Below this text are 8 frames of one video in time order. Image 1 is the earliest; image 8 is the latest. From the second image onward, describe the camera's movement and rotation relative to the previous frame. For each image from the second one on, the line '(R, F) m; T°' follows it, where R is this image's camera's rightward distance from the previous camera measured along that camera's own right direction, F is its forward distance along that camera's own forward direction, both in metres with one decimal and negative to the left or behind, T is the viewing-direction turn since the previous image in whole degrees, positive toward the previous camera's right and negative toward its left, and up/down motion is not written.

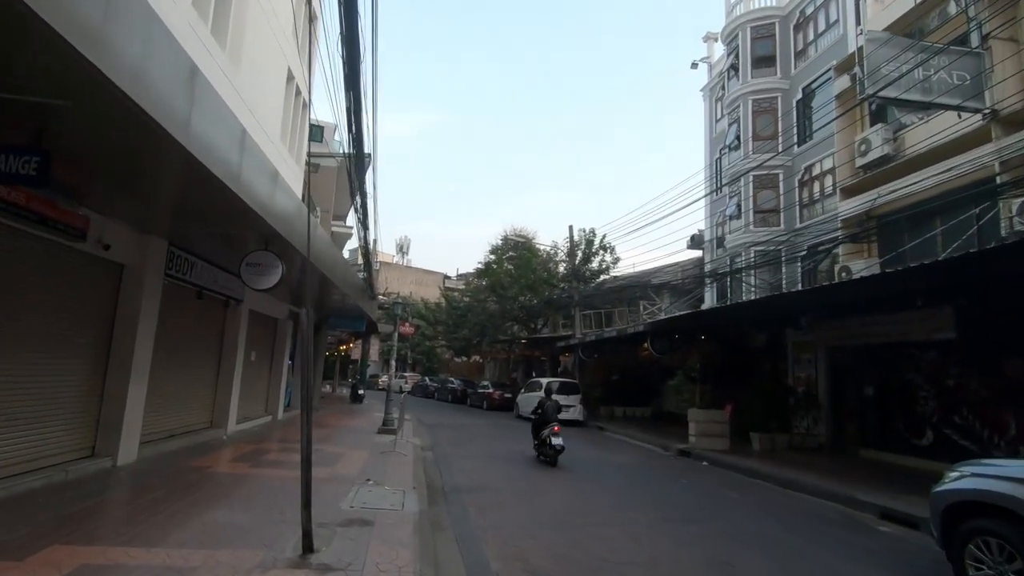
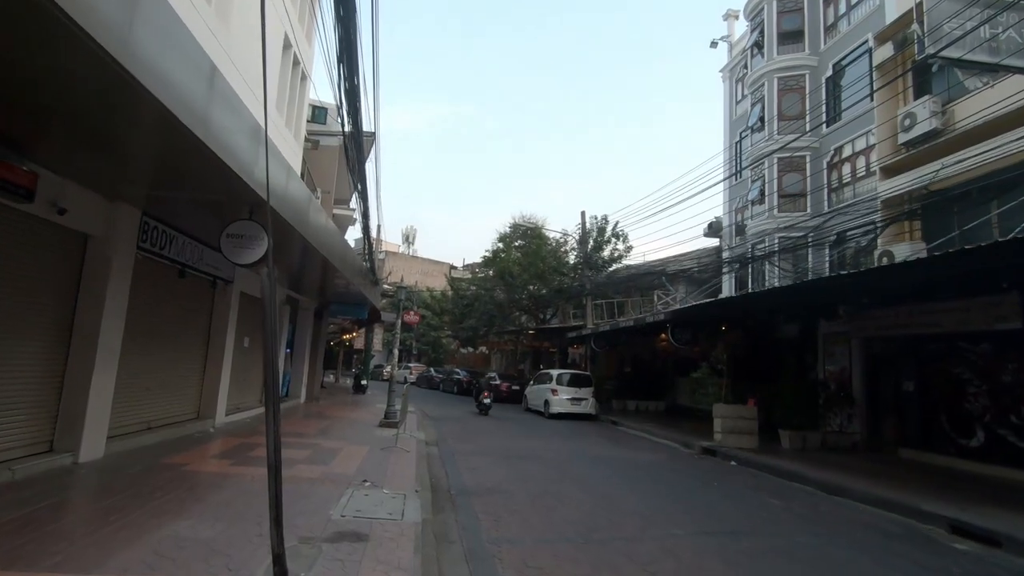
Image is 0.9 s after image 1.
(-0.2, +1.1) m; -1°
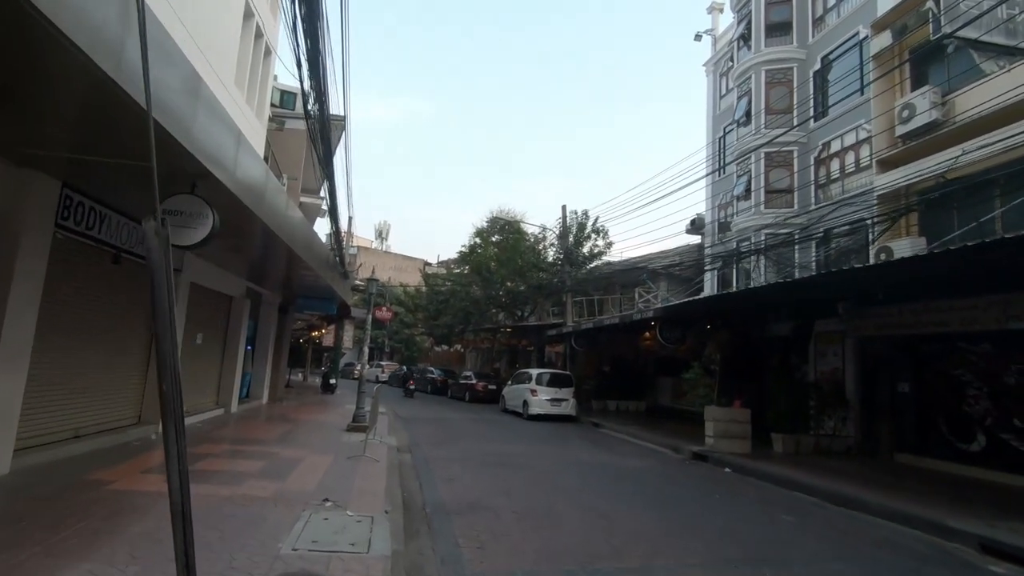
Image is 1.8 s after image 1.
(-0.2, +1.0) m; +3°
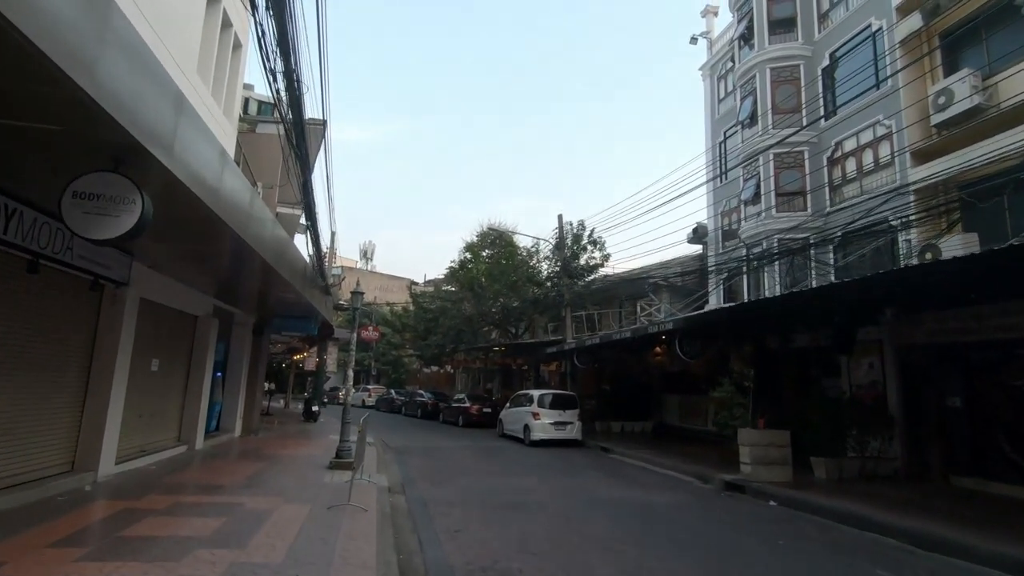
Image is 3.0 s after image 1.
(-0.4, +1.5) m; +1°
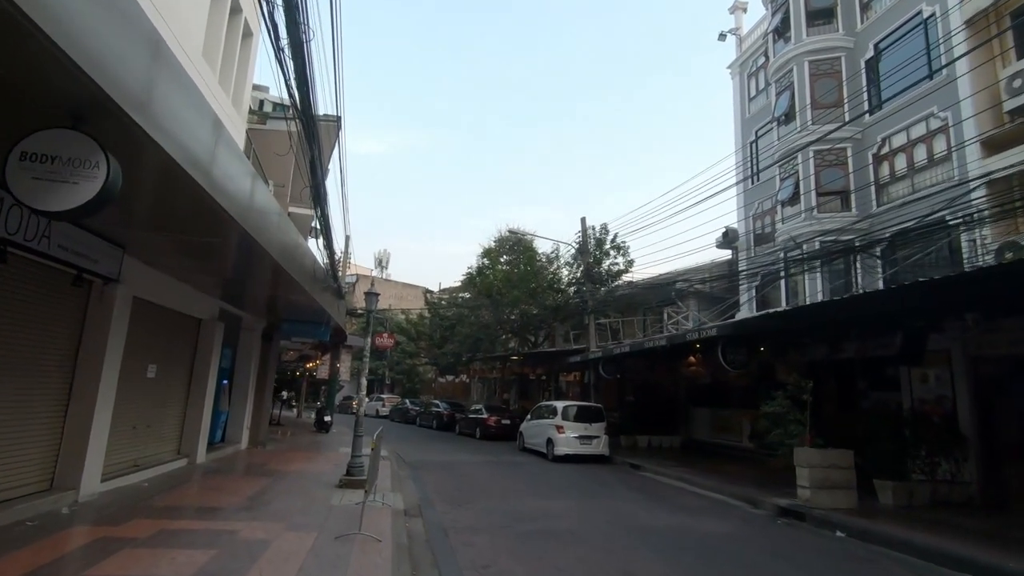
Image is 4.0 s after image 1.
(-0.3, +1.0) m; -1°
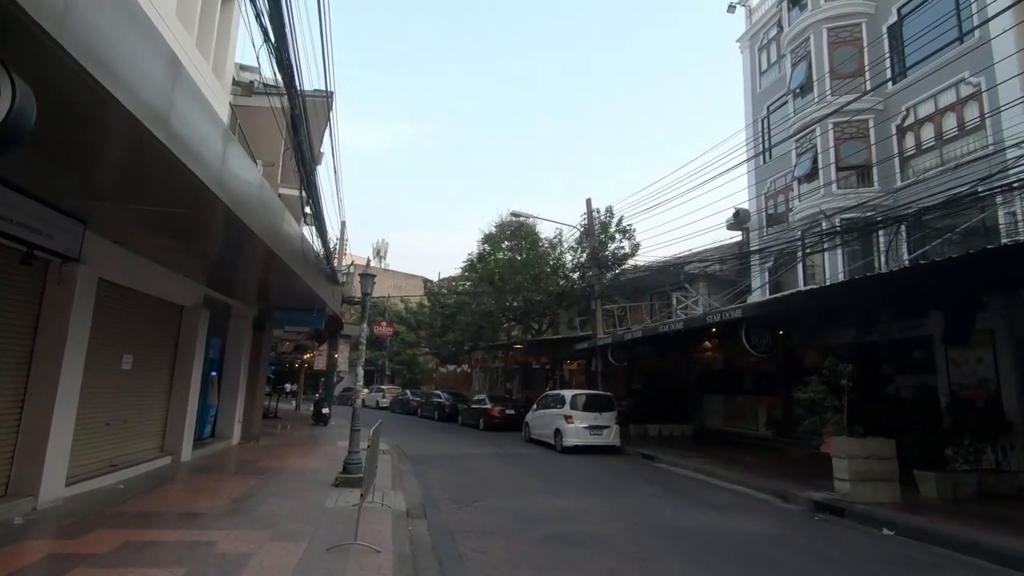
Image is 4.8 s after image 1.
(-0.2, +0.9) m; 0°
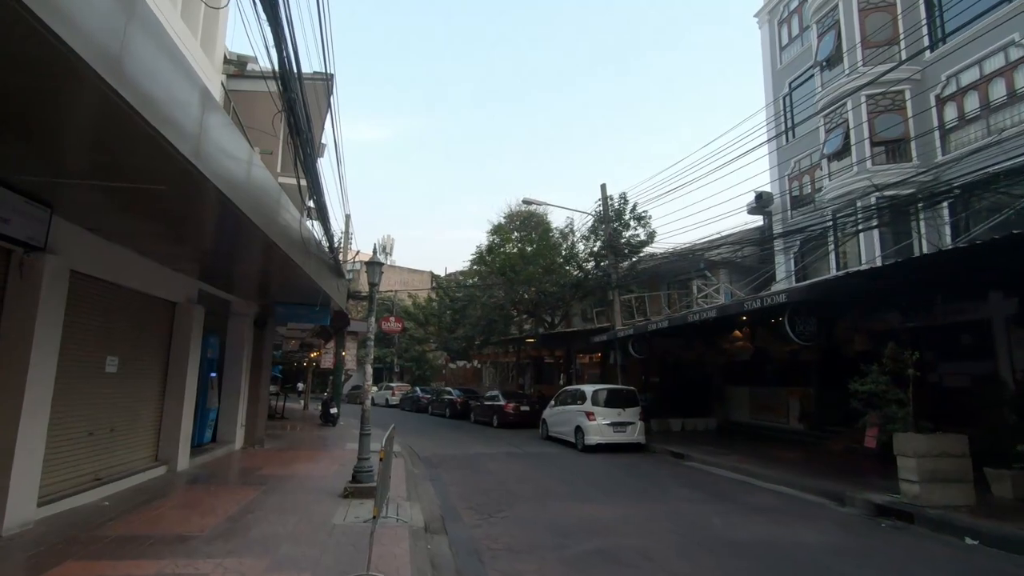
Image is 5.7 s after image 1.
(-0.3, +0.9) m; -1°
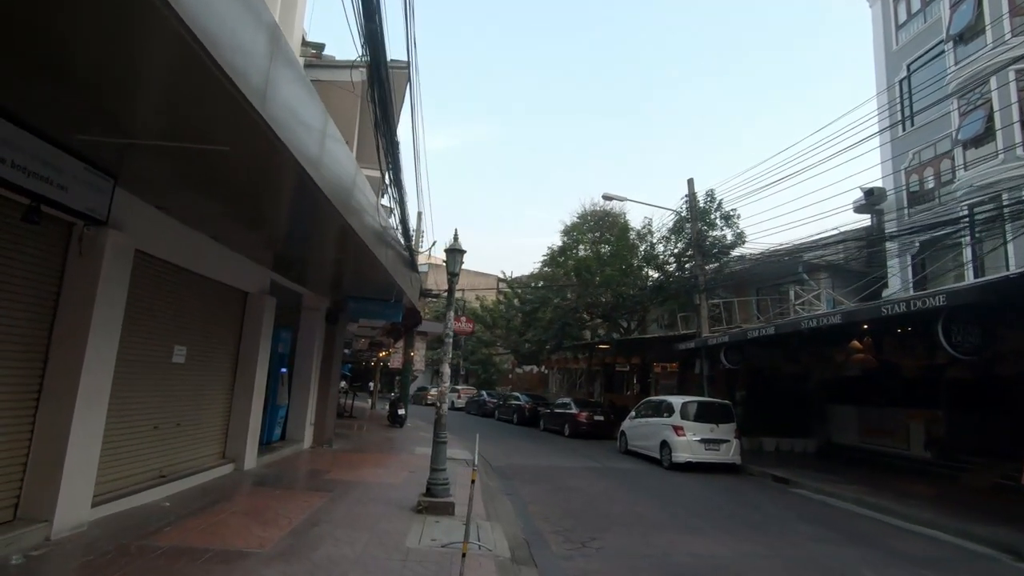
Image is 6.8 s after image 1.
(-0.5, +1.1) m; -7°
